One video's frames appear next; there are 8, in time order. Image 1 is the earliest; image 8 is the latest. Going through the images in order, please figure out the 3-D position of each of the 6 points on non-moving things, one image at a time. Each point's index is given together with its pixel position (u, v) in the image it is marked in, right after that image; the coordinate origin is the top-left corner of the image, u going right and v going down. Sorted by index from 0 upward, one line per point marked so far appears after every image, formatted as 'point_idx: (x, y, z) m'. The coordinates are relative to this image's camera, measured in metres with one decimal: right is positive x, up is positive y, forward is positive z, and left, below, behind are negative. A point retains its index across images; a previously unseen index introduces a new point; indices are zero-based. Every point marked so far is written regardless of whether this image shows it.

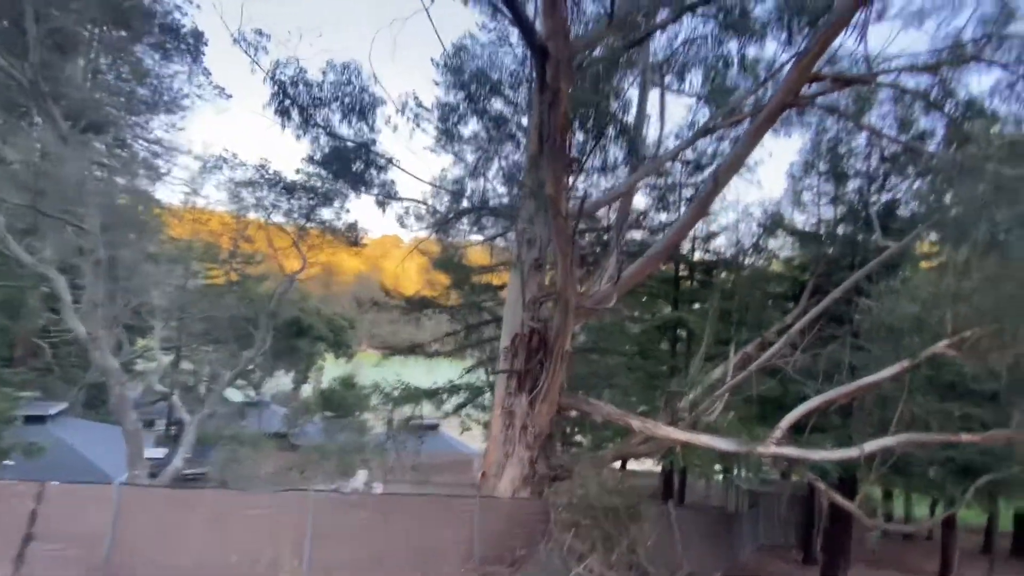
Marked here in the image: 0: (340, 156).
0: (-4.4, +3.4, +12.2) m
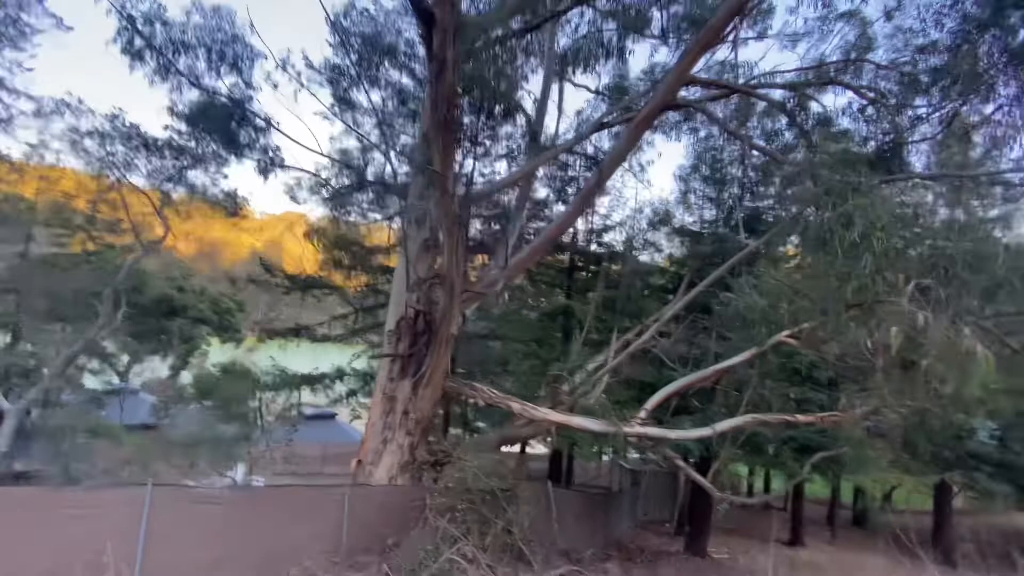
0: (-6.9, +4.0, +10.8) m
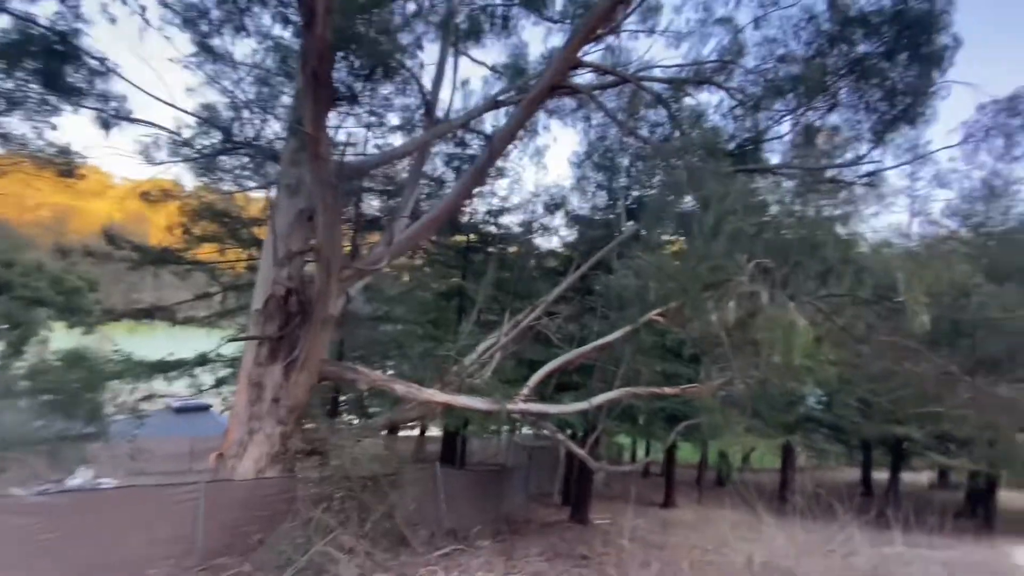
0: (-9.2, +4.6, +8.8) m
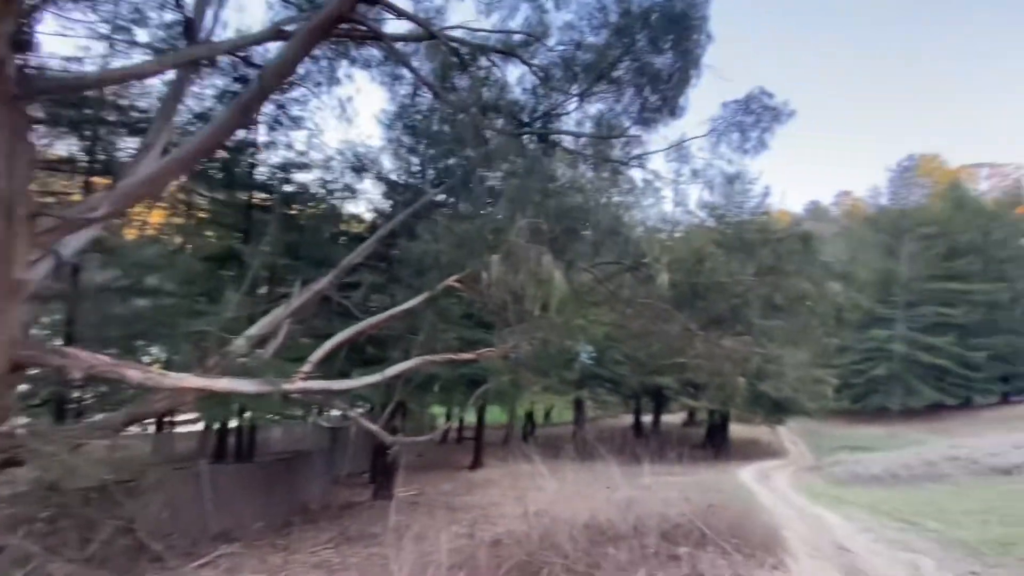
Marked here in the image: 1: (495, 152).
0: (-12.1, +5.2, +4.0) m
1: (-0.5, +2.9, +9.5) m
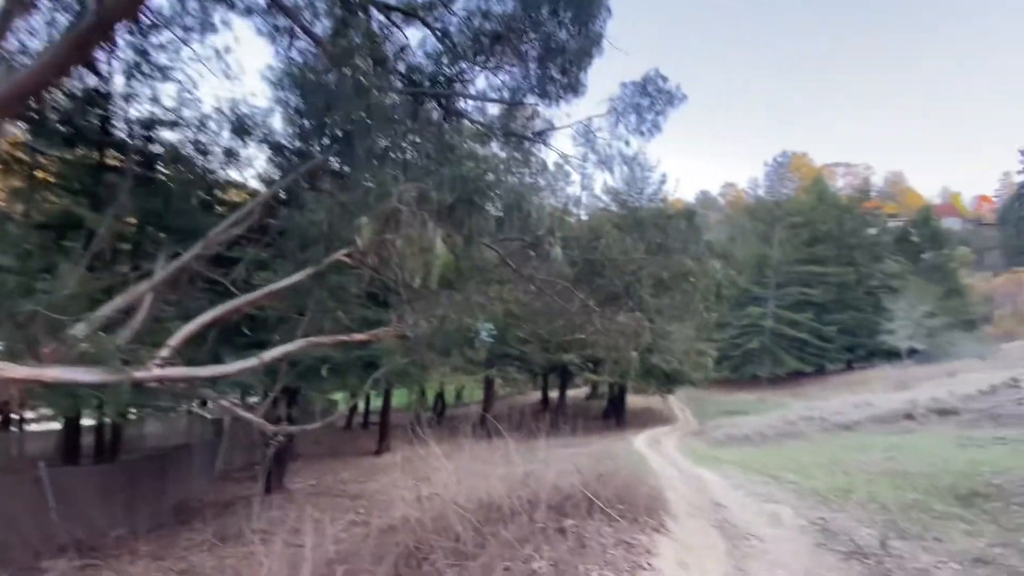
0: (-12.8, +5.4, +1.2) m
1: (-2.4, +3.3, +8.8) m
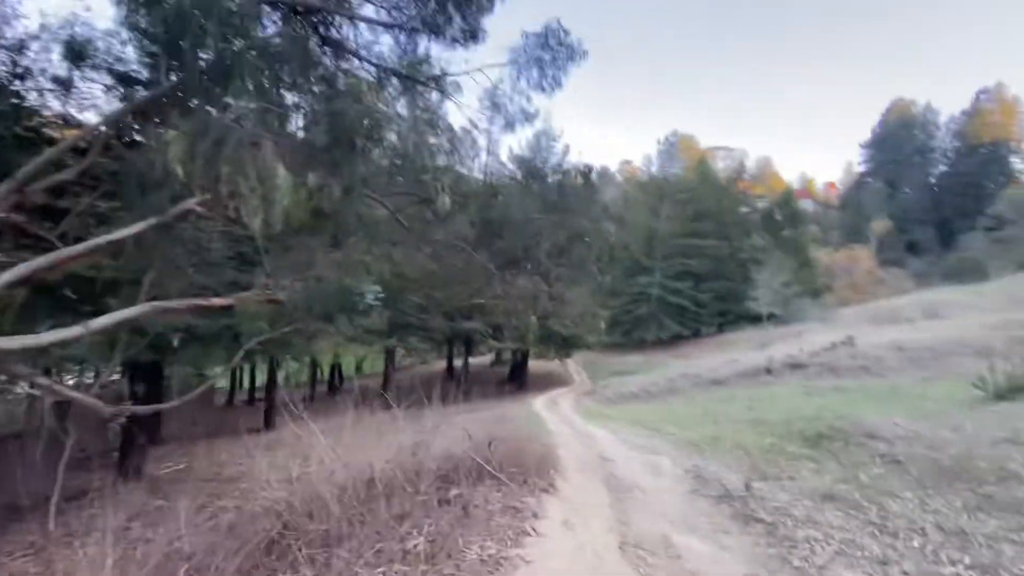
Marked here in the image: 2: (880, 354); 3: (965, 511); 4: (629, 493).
0: (-12.8, +5.6, -2.1) m
1: (-4.2, +4.0, +7.5) m
2: (+11.7, -2.1, +15.2) m
3: (+4.1, -2.0, +4.4) m
4: (+1.6, -2.8, +6.4) m
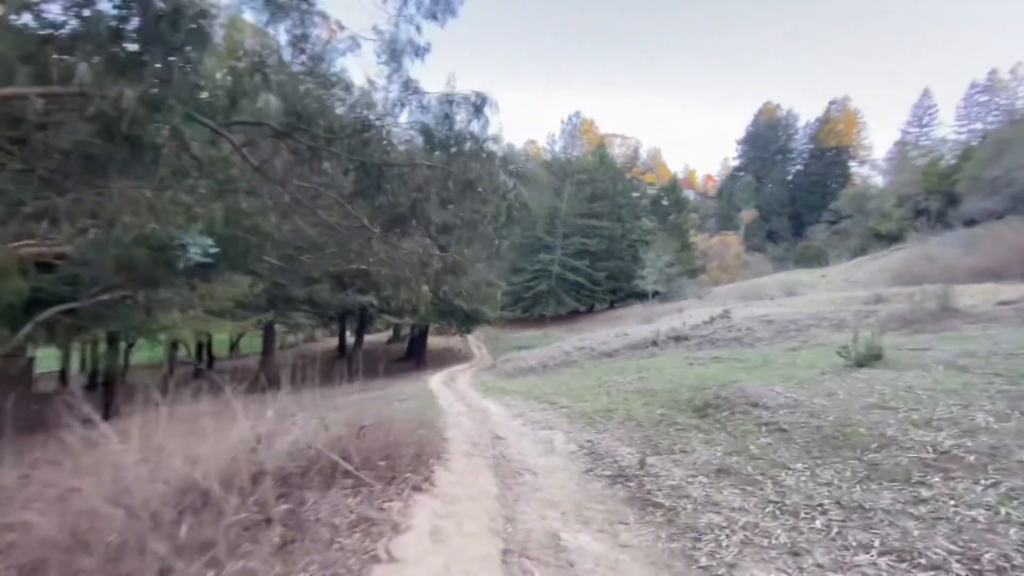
0: (-12.1, +5.9, -6.0) m
1: (-5.6, +4.6, +5.3) m
2: (+8.2, -1.3, +16.3) m
3: (+3.0, -1.7, +4.2) m
4: (+0.1, -2.3, +5.7) m
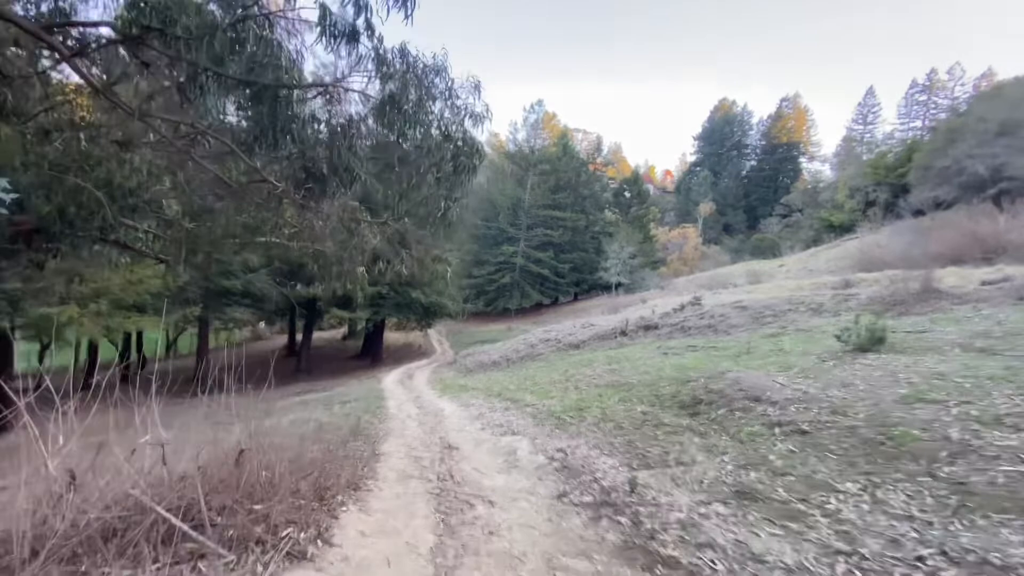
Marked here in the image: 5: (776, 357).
0: (-11.7, +5.9, -8.5) m
1: (-6.1, +4.9, +3.3) m
2: (+6.9, -0.8, +15.4) m
3: (+2.7, -1.4, +2.9) m
4: (-0.4, -2.0, +4.2) m
5: (+5.0, -1.3, +9.0) m
